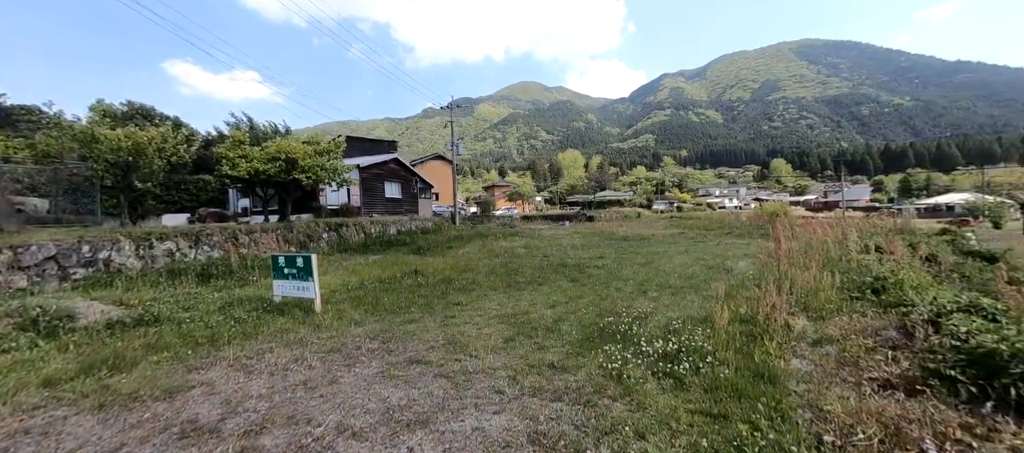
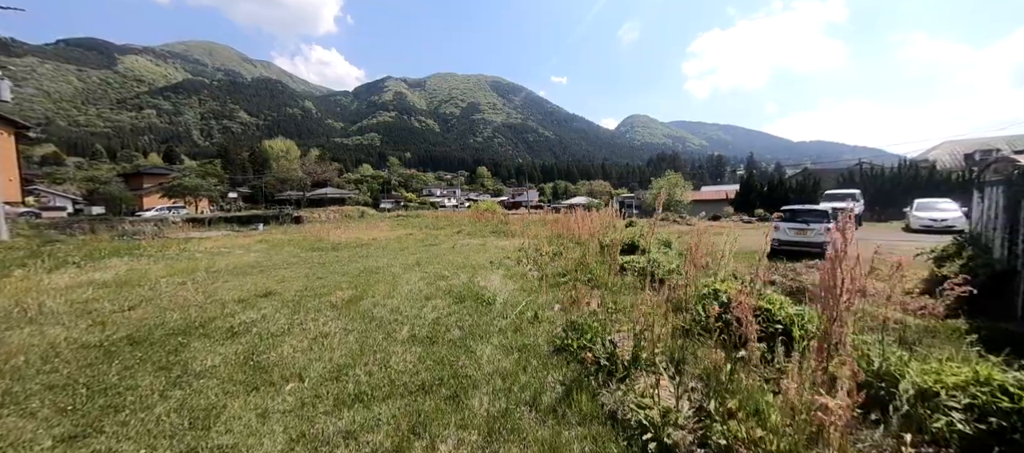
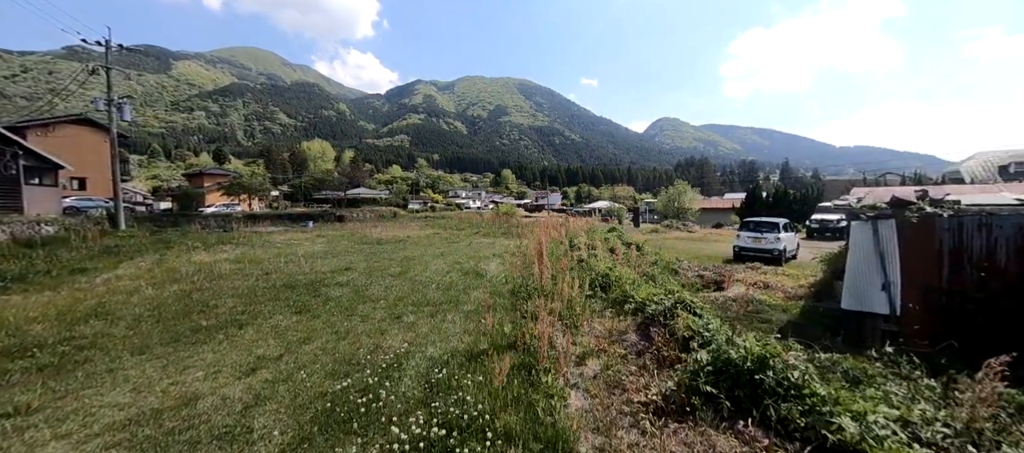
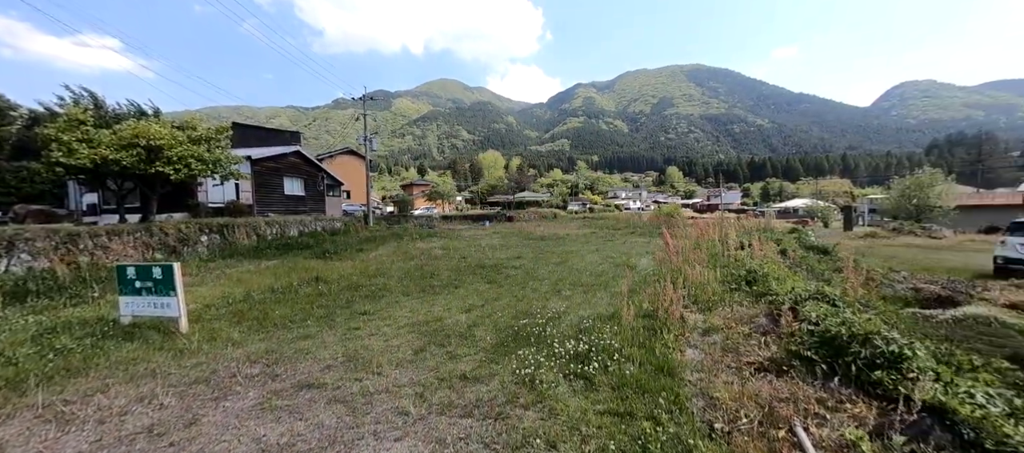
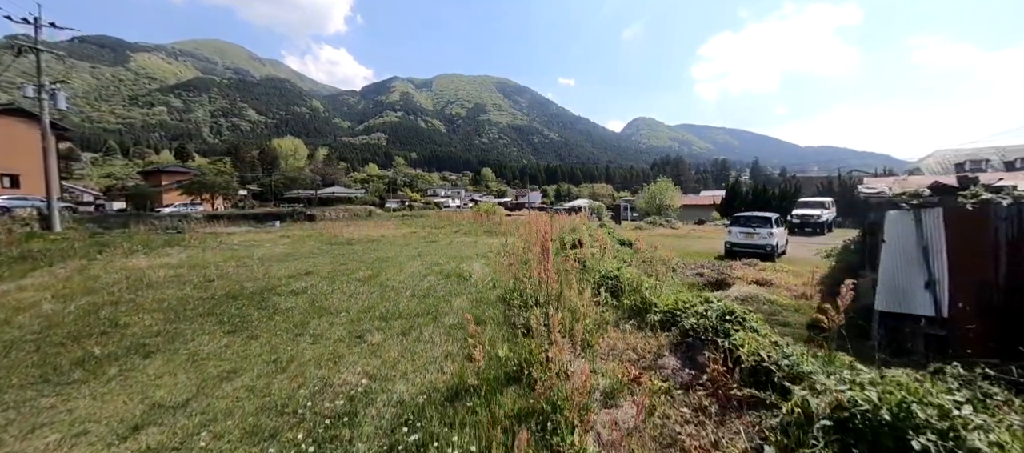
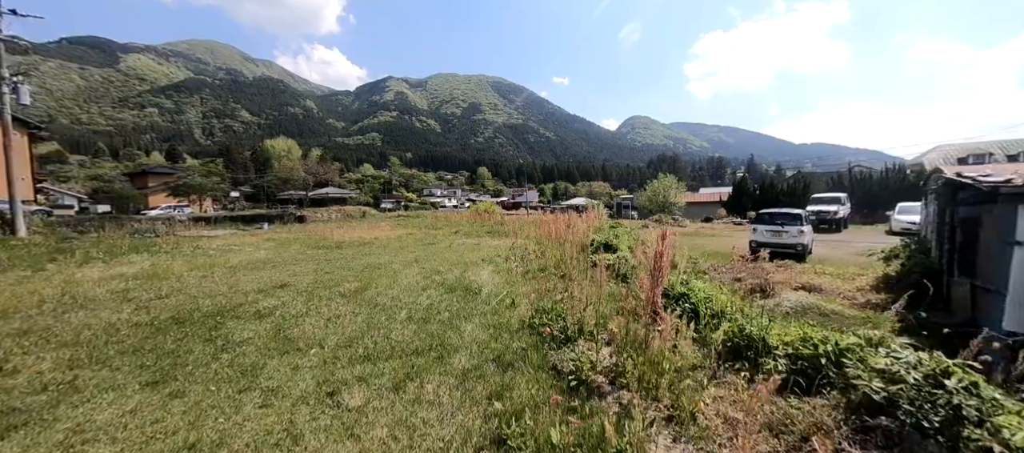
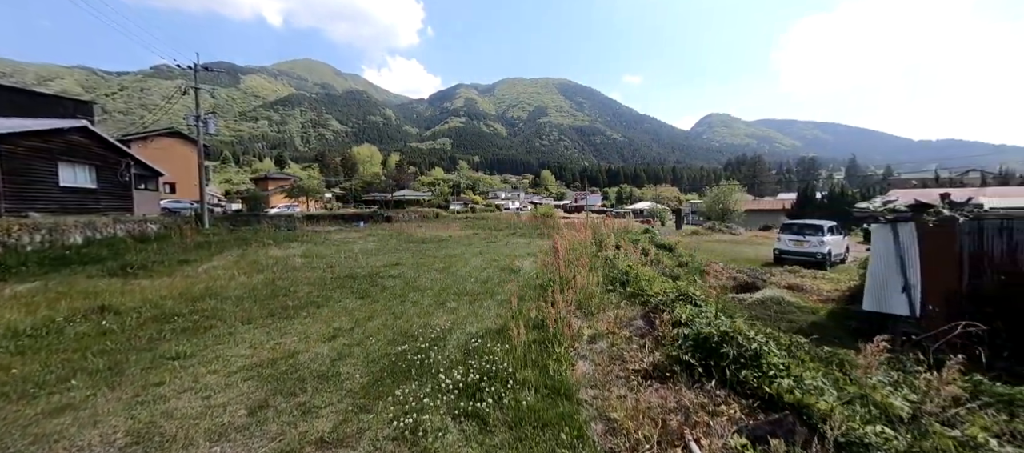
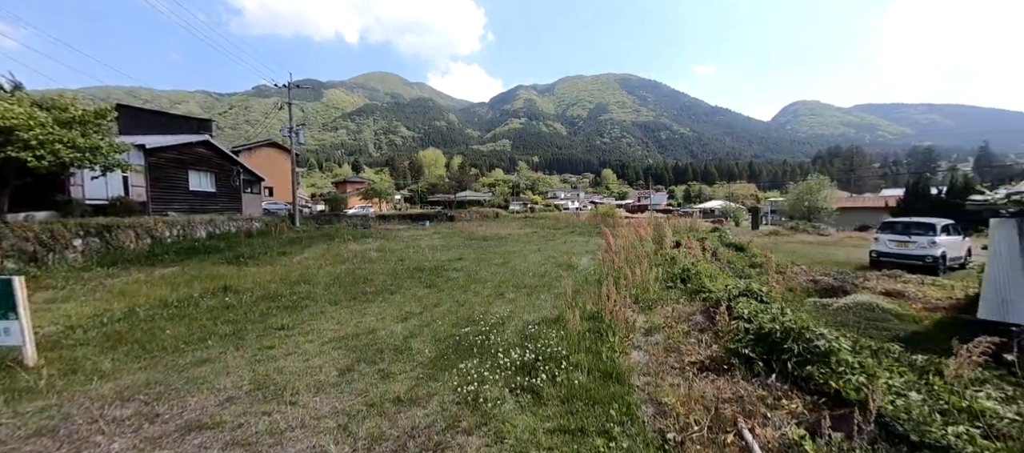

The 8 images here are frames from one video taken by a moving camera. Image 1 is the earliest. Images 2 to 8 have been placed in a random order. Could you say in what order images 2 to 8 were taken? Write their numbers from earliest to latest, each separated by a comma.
4, 8, 7, 3, 5, 6, 2
